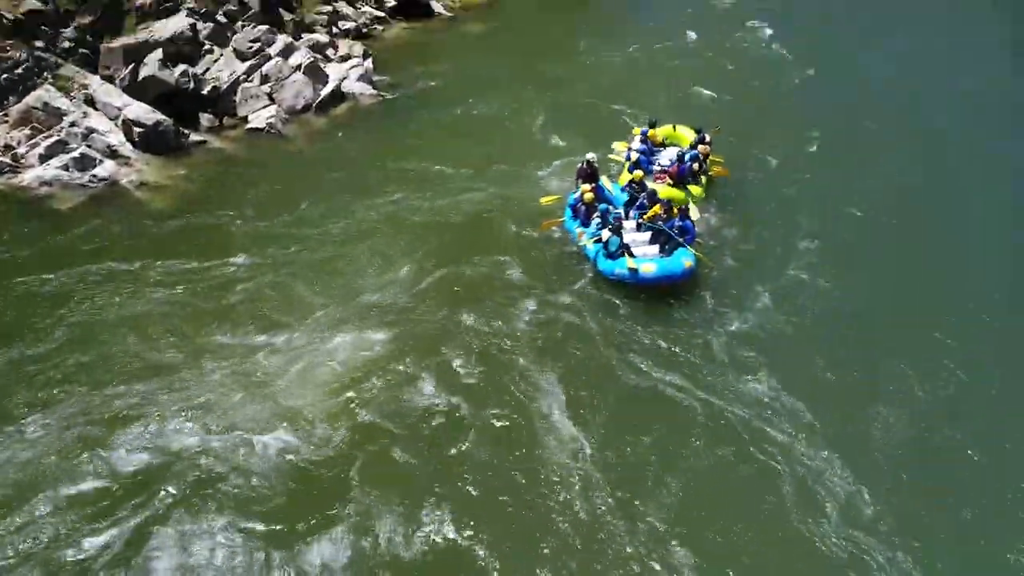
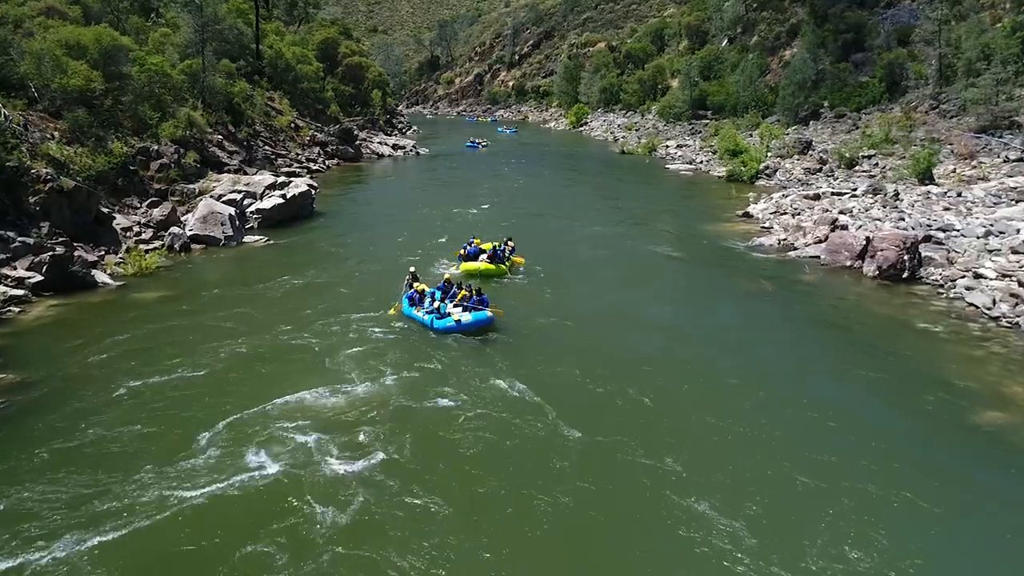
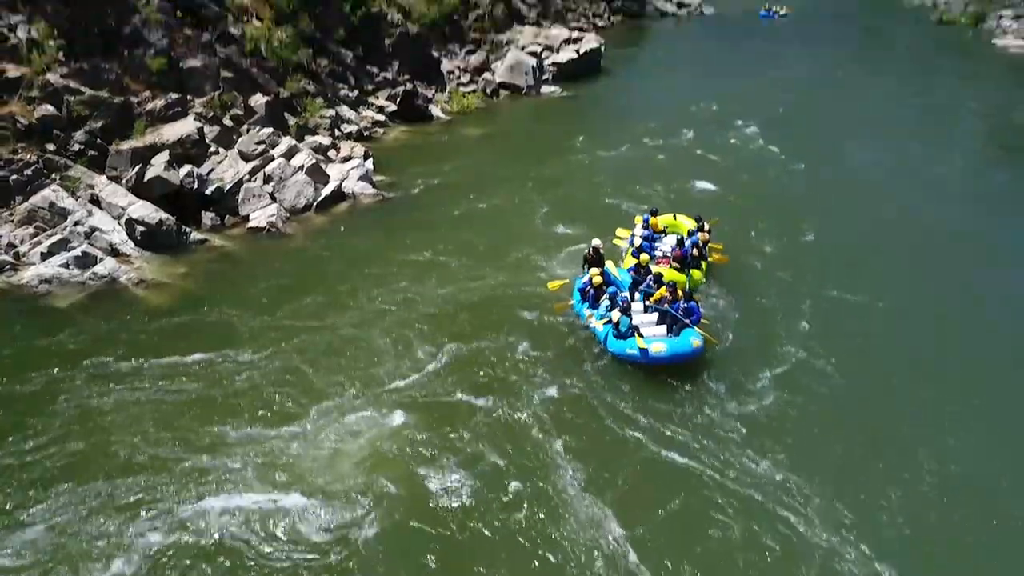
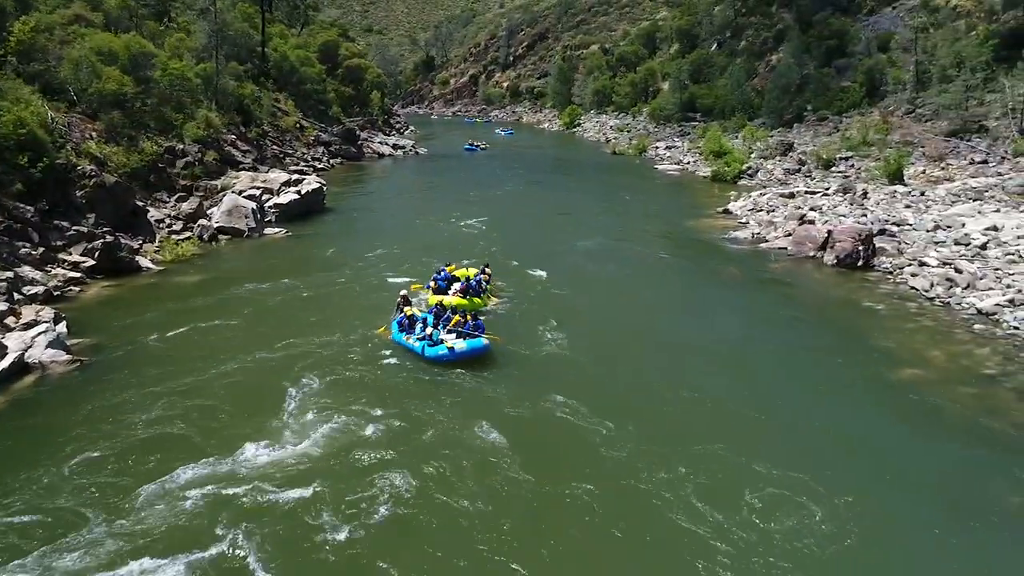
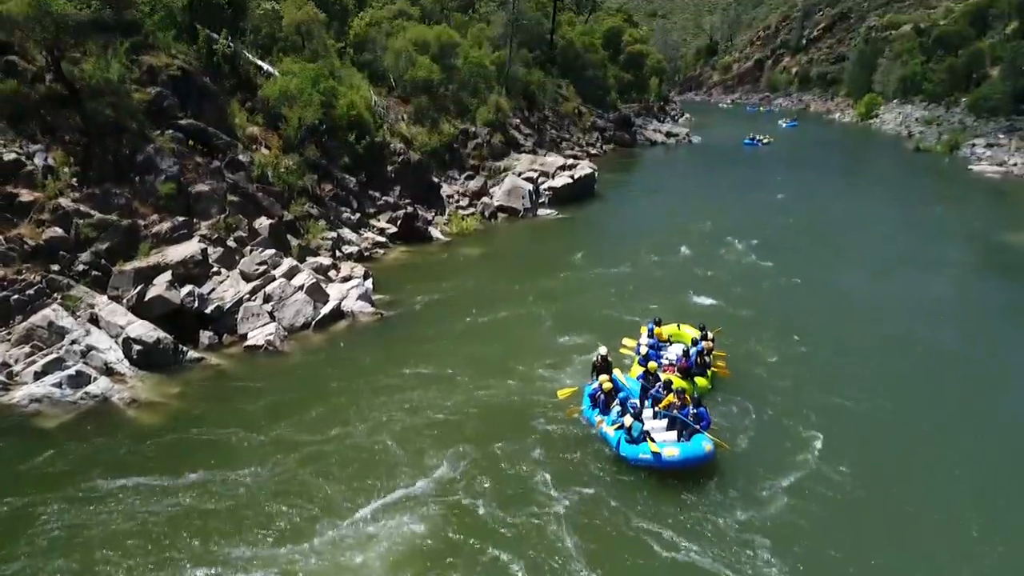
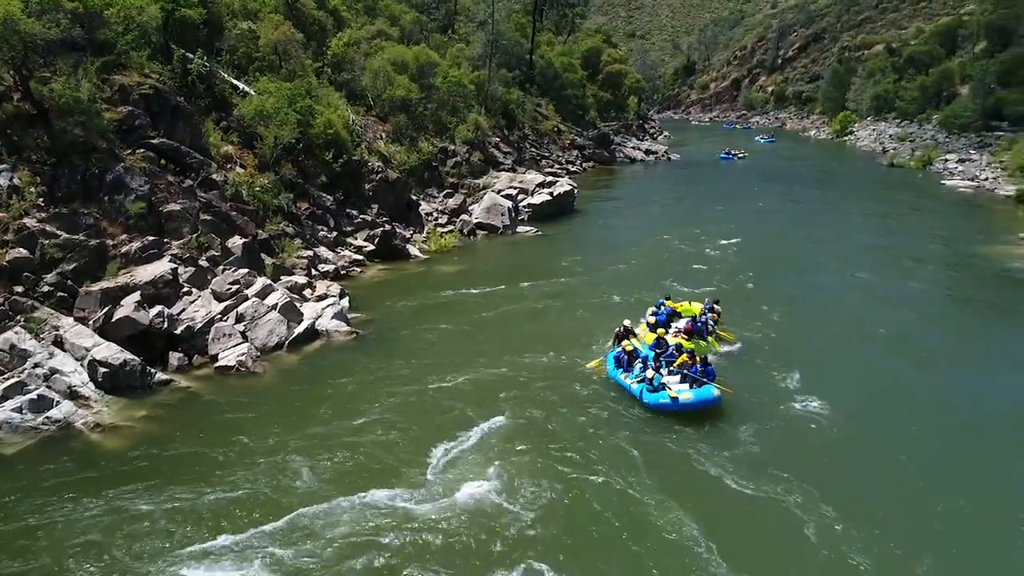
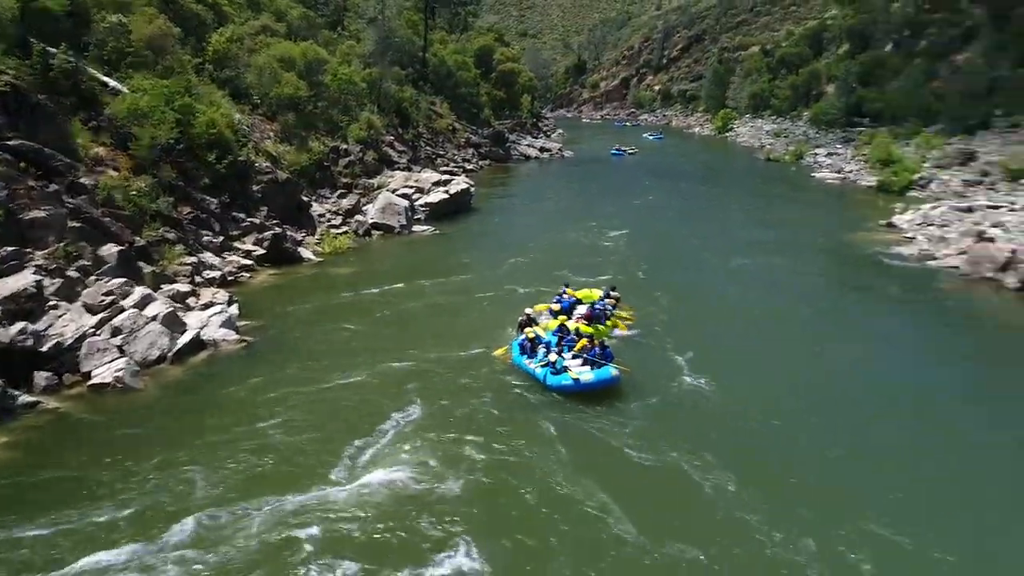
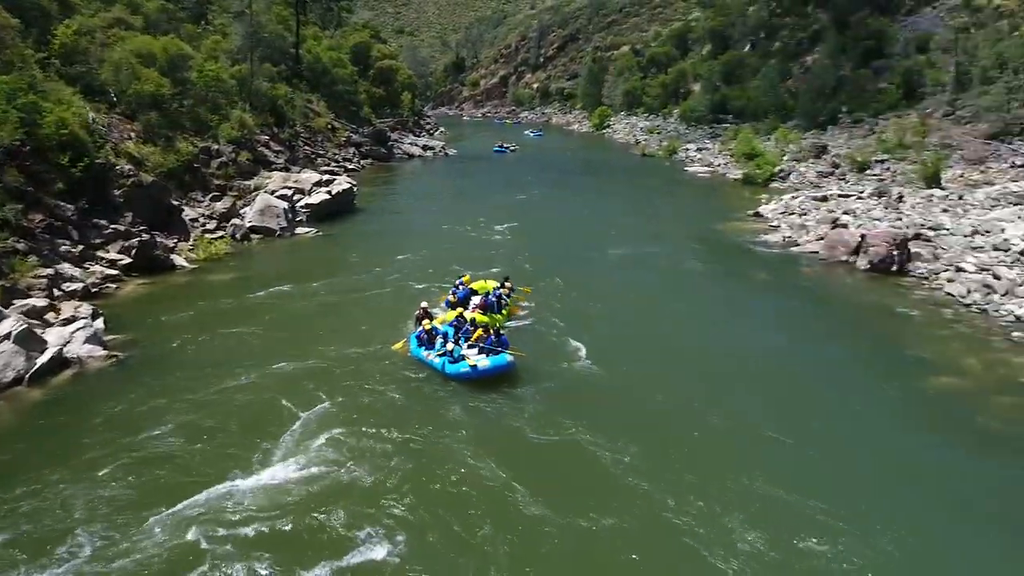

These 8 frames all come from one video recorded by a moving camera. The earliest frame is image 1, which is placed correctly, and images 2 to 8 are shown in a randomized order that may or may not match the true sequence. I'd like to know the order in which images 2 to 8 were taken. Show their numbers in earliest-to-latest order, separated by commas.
3, 5, 6, 7, 8, 4, 2
